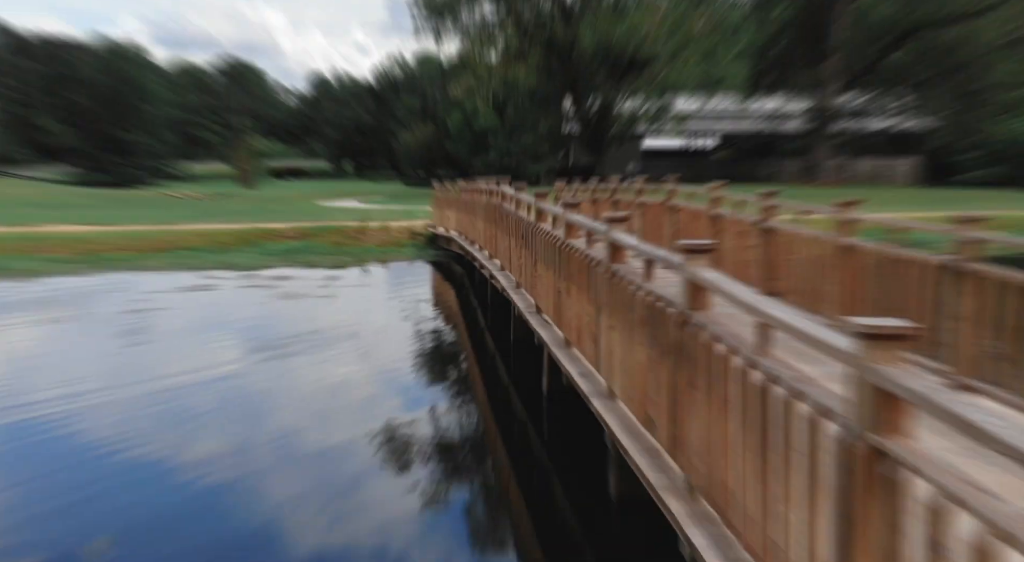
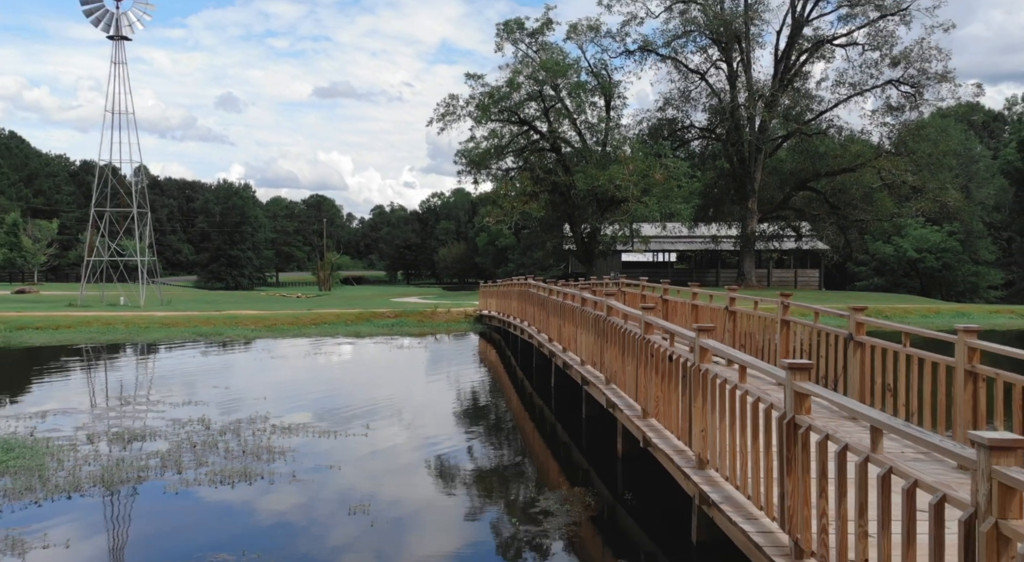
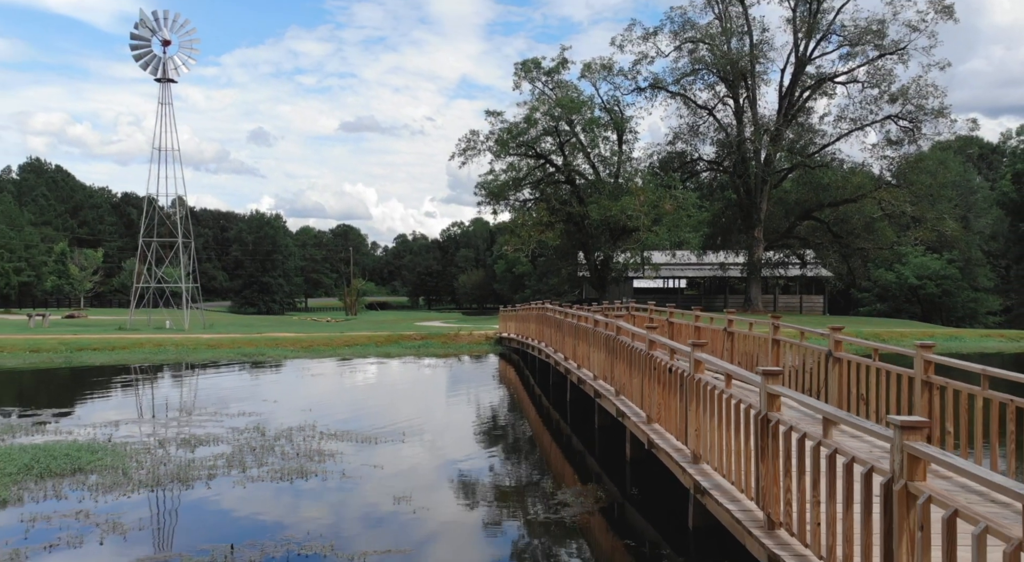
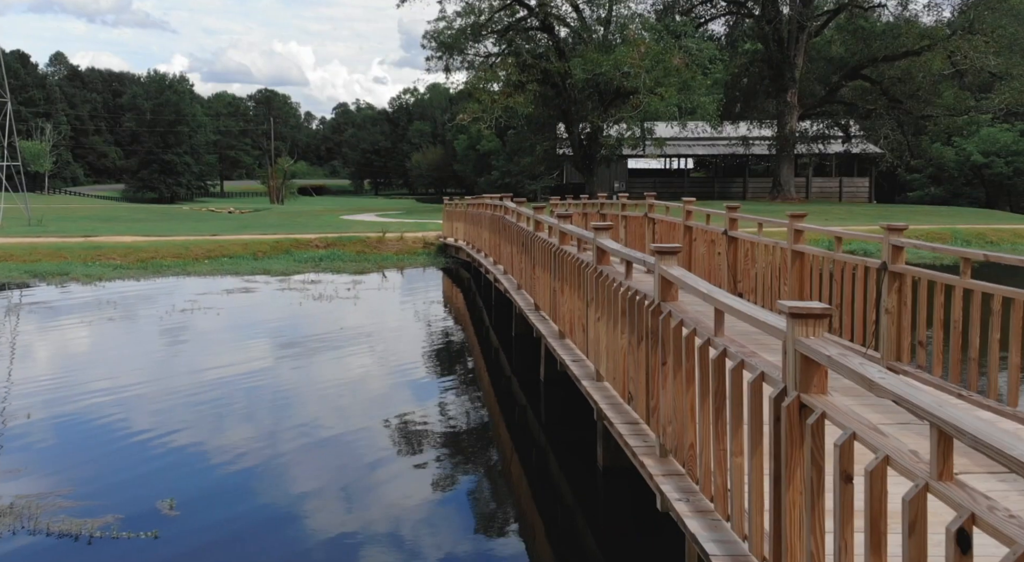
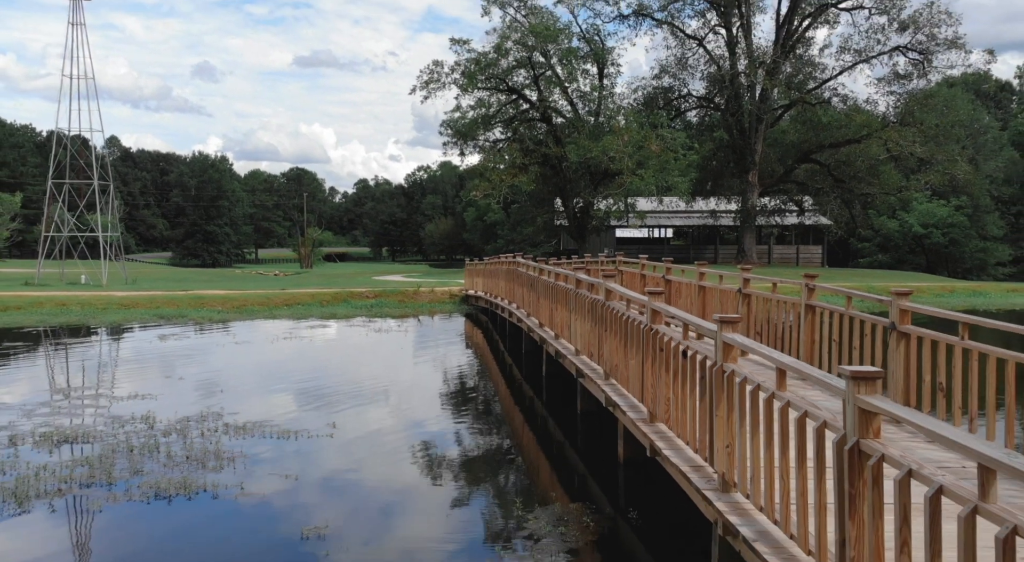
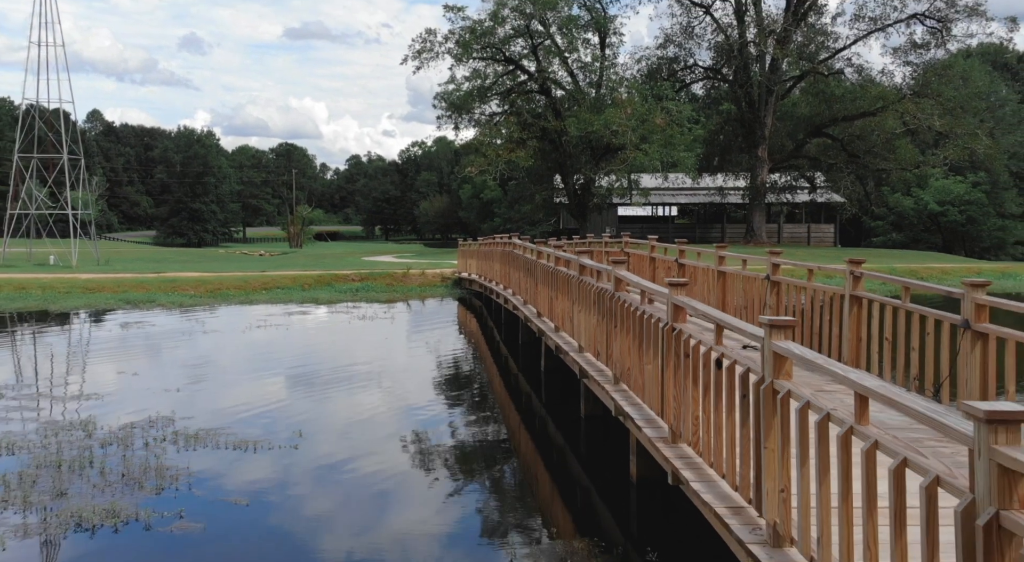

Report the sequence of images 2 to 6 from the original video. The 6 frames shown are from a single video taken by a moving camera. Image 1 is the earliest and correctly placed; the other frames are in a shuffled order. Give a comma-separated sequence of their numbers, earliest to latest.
4, 6, 5, 2, 3
